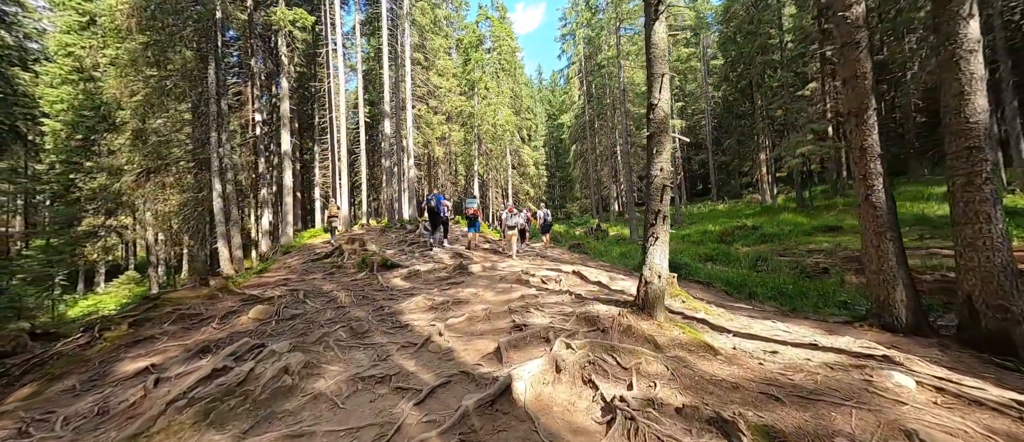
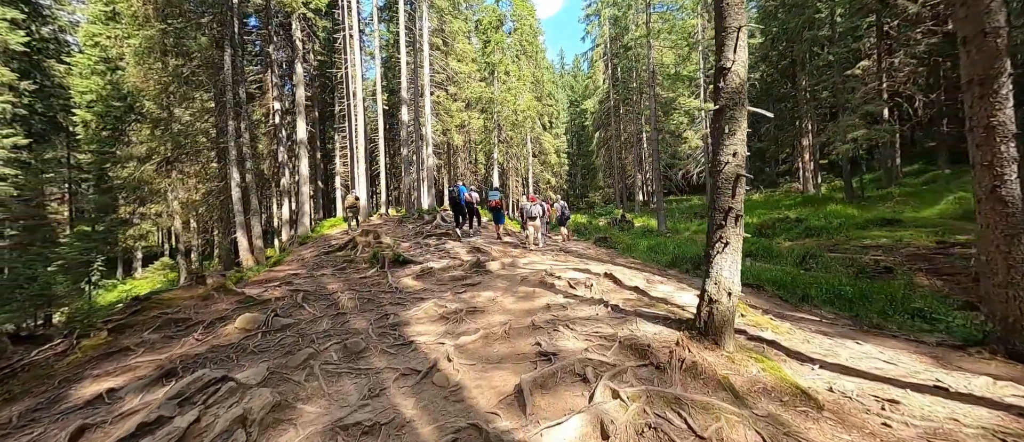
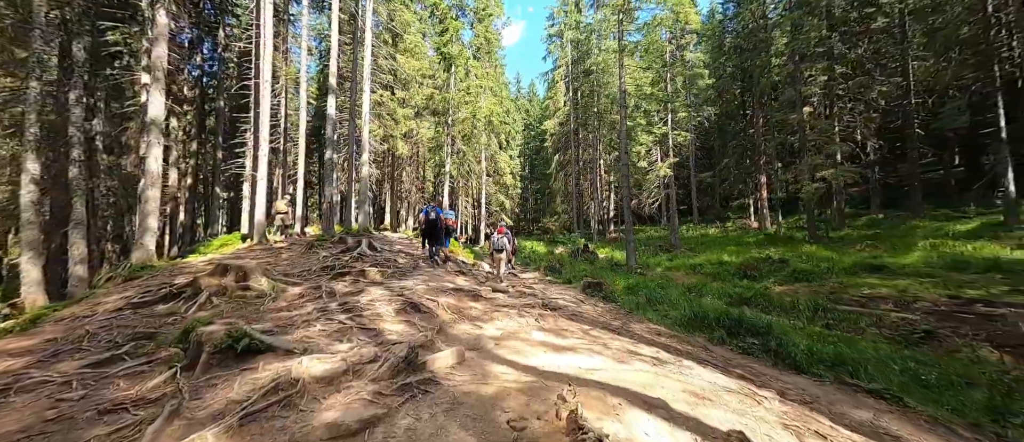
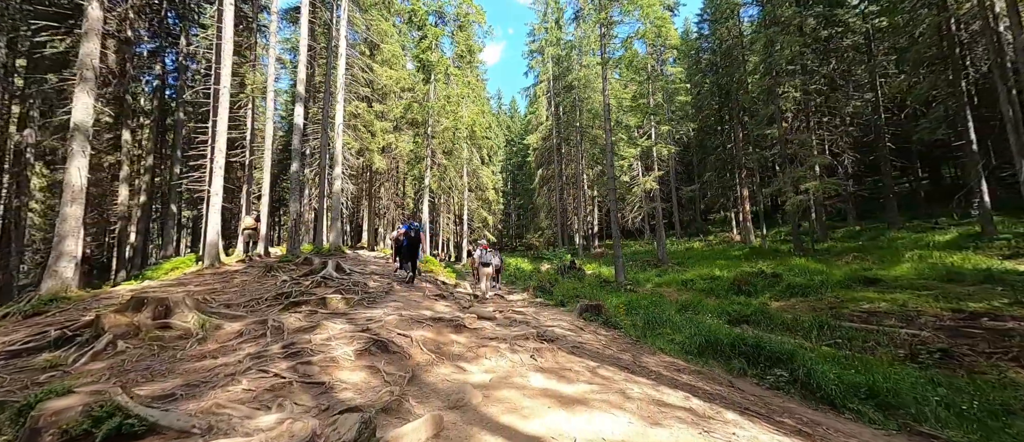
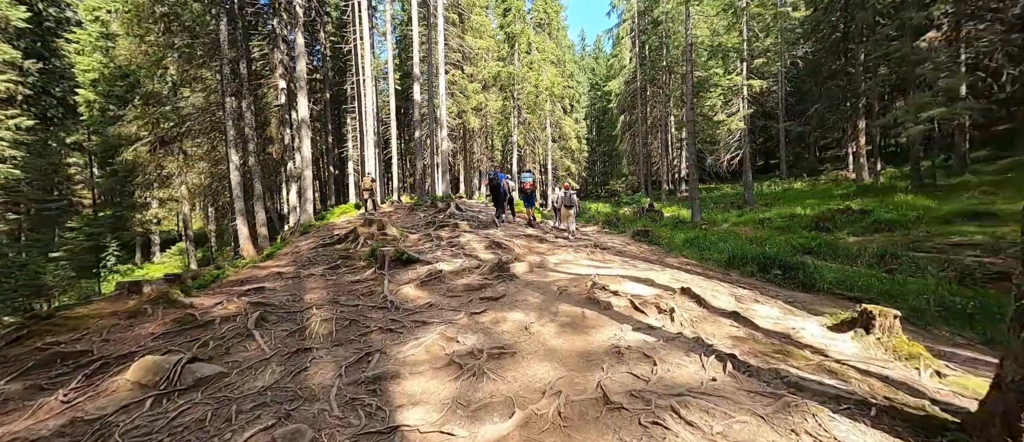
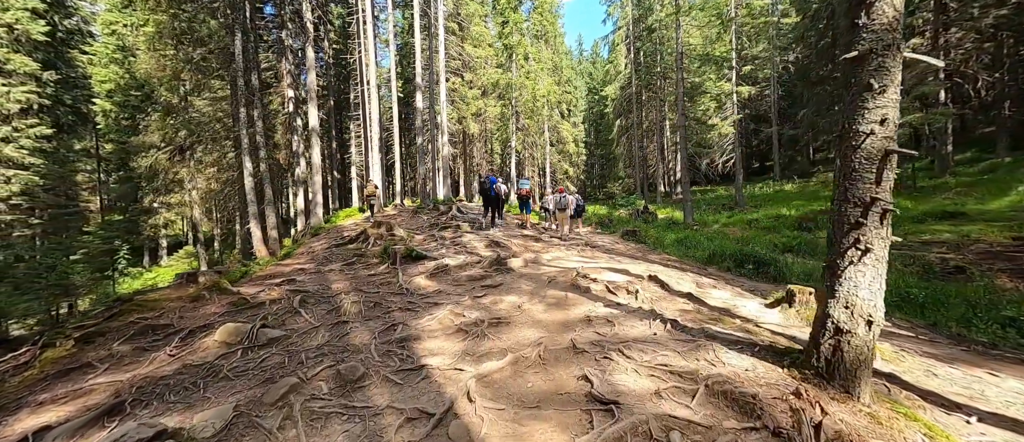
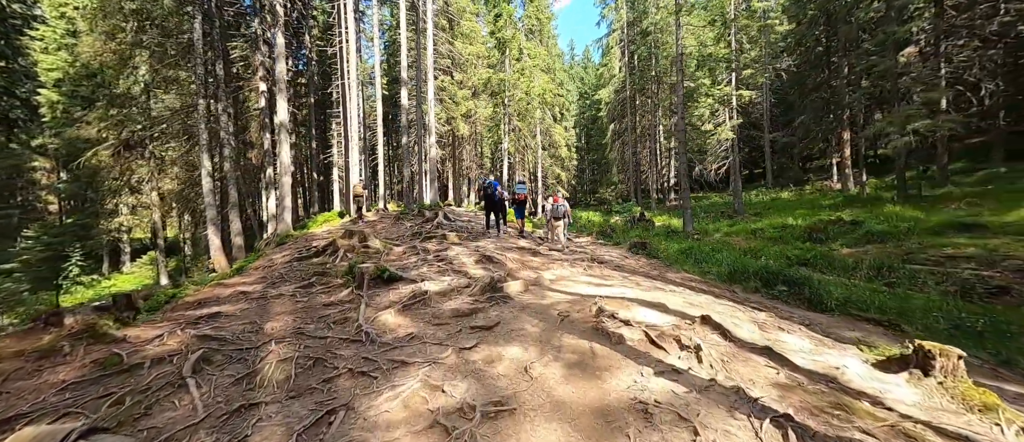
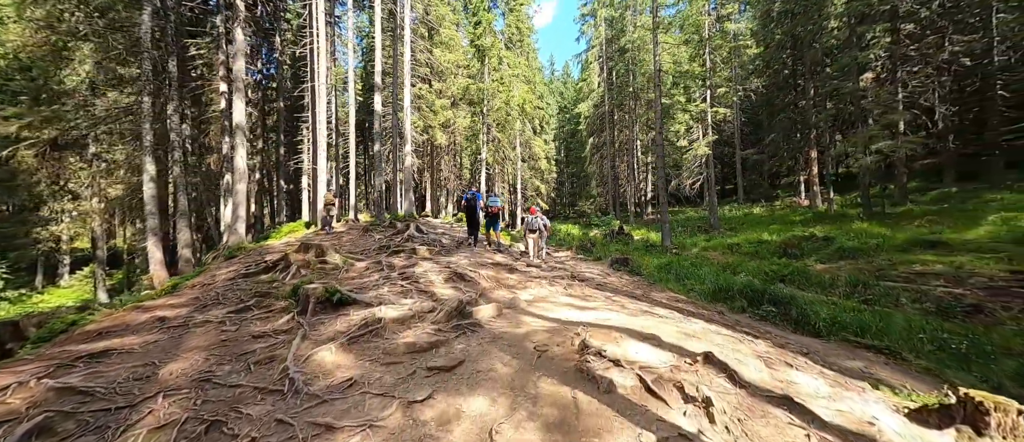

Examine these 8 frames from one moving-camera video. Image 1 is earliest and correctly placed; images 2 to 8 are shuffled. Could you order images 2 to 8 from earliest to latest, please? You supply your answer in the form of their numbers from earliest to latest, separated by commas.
2, 6, 5, 7, 8, 3, 4
